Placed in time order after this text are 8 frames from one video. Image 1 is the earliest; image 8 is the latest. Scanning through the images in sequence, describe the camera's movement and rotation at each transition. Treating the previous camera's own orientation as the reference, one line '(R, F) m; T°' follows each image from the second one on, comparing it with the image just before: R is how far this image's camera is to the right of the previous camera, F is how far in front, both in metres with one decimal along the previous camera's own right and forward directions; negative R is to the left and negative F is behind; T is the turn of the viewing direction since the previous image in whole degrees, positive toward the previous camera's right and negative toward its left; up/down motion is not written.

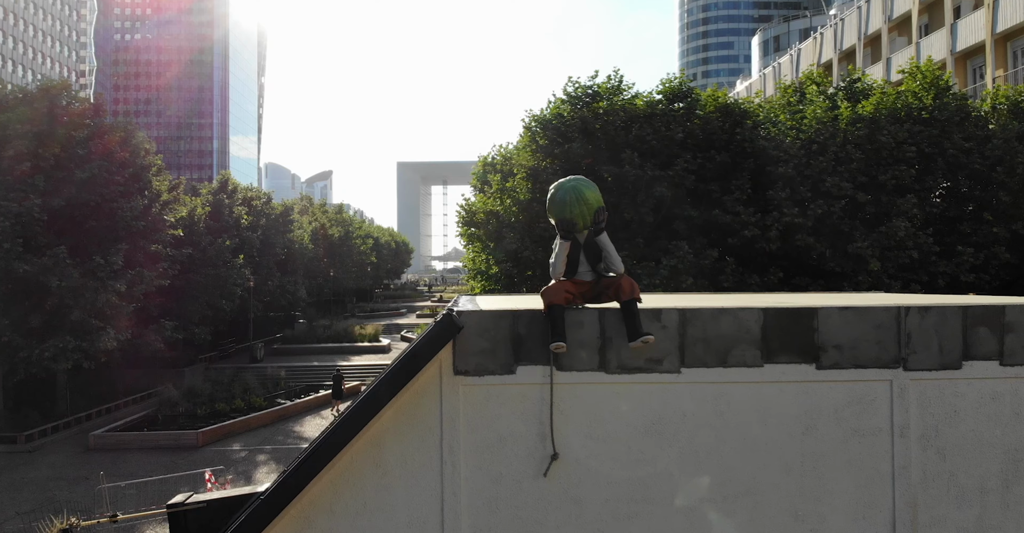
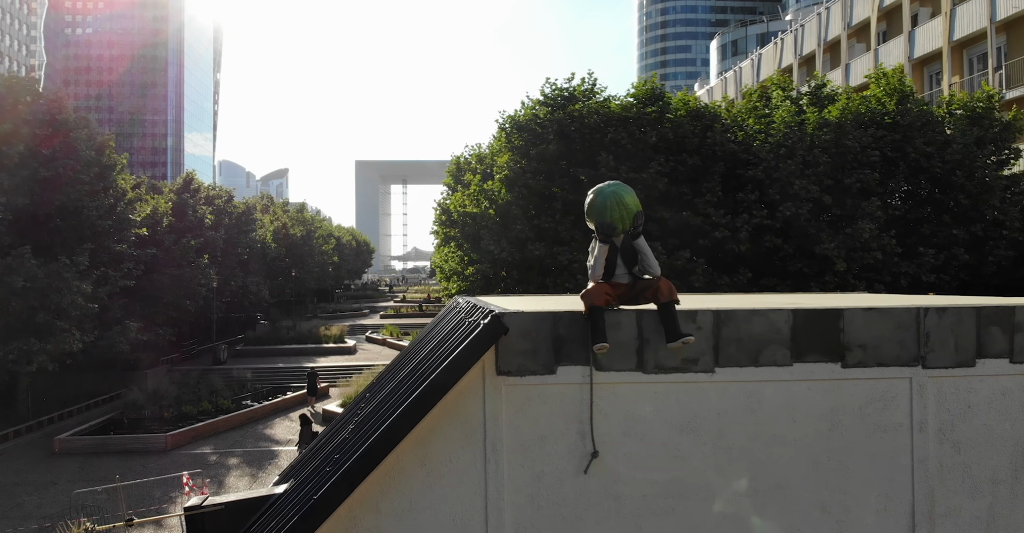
(-0.6, -0.1) m; +3°
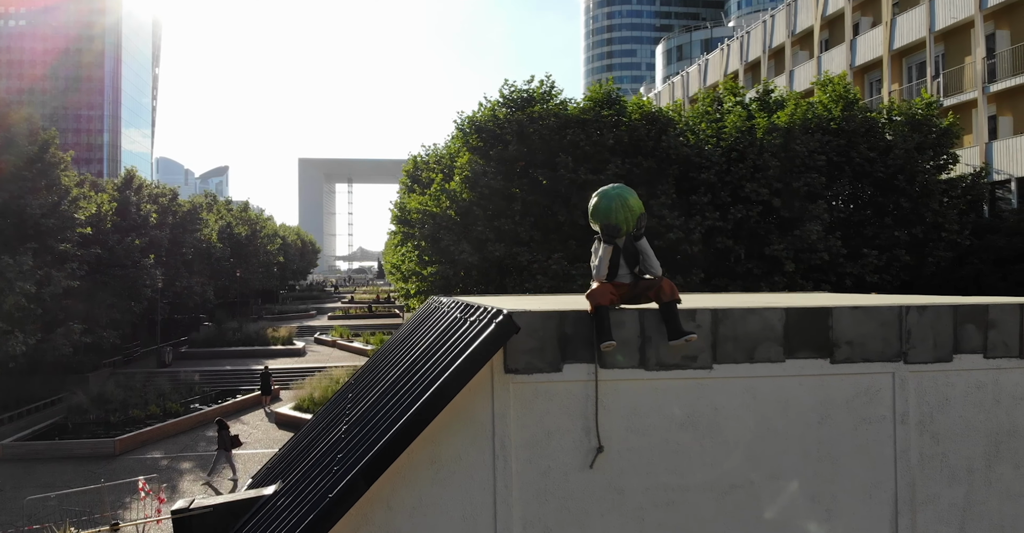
(-0.4, -0.1) m; +4°
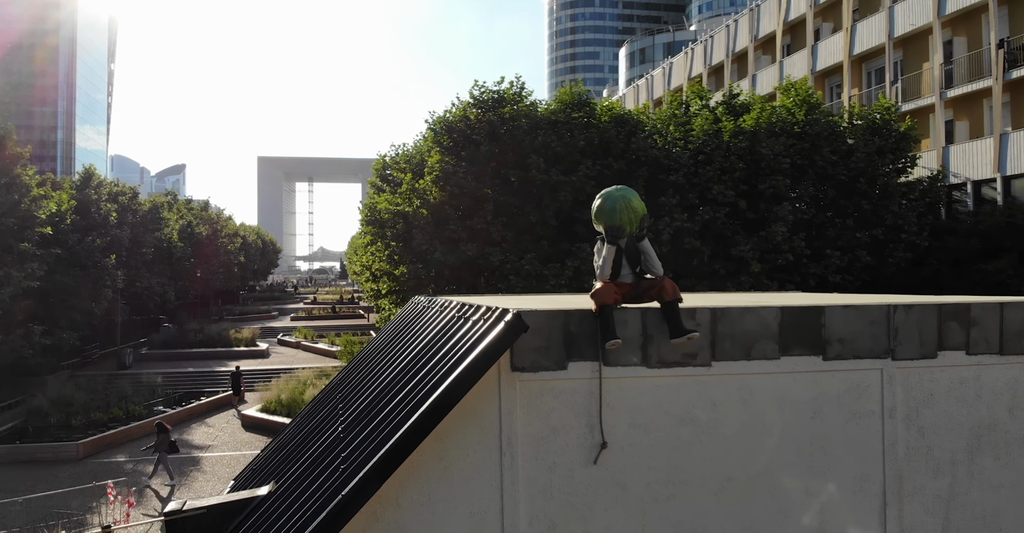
(-0.3, -0.1) m; +3°
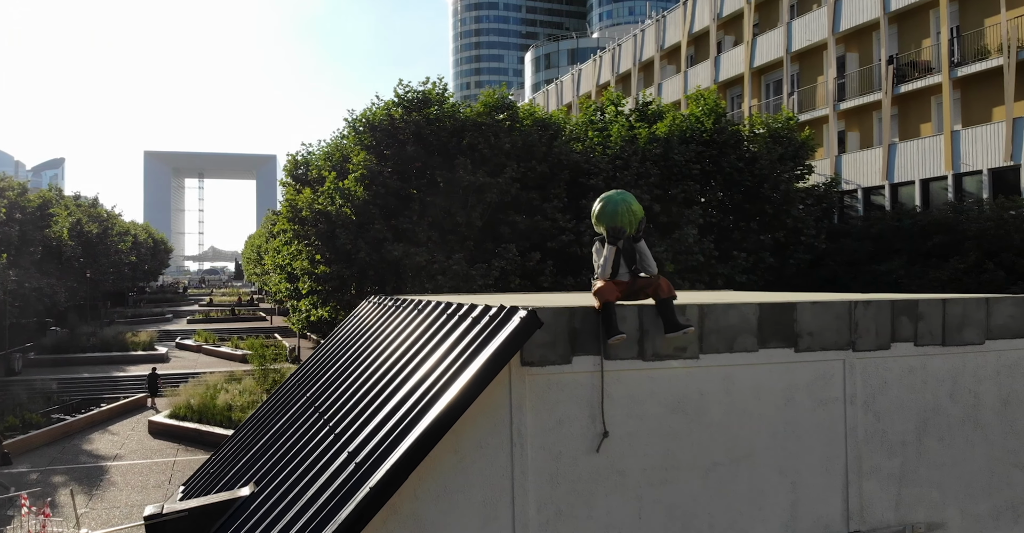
(-0.8, -0.2) m; +7°
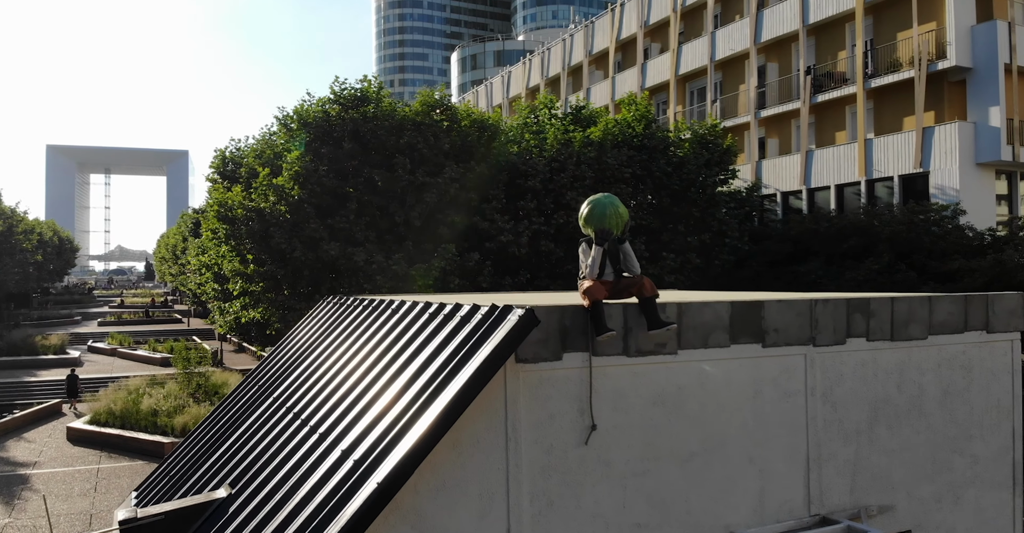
(-0.6, -0.2) m; +6°
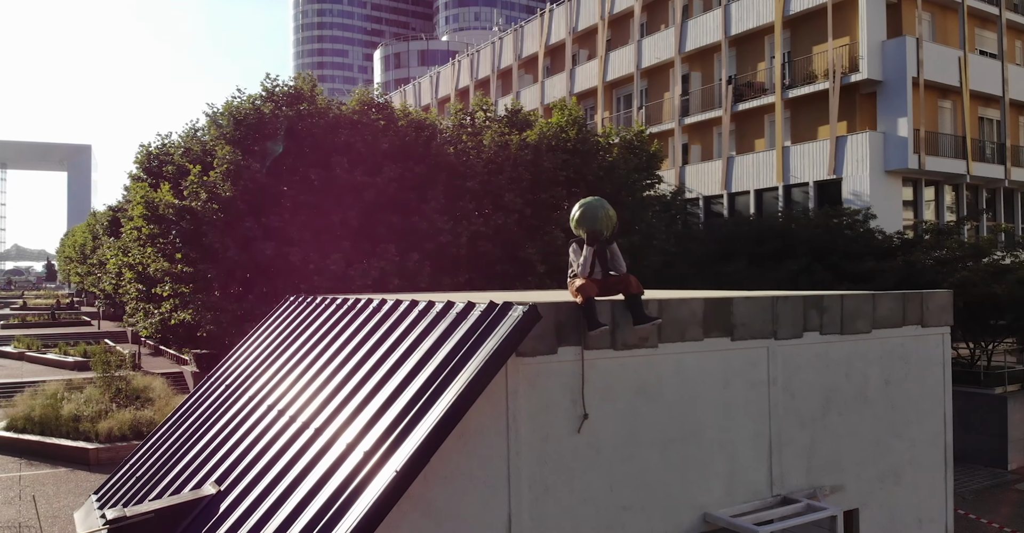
(-0.7, -0.3) m; +6°
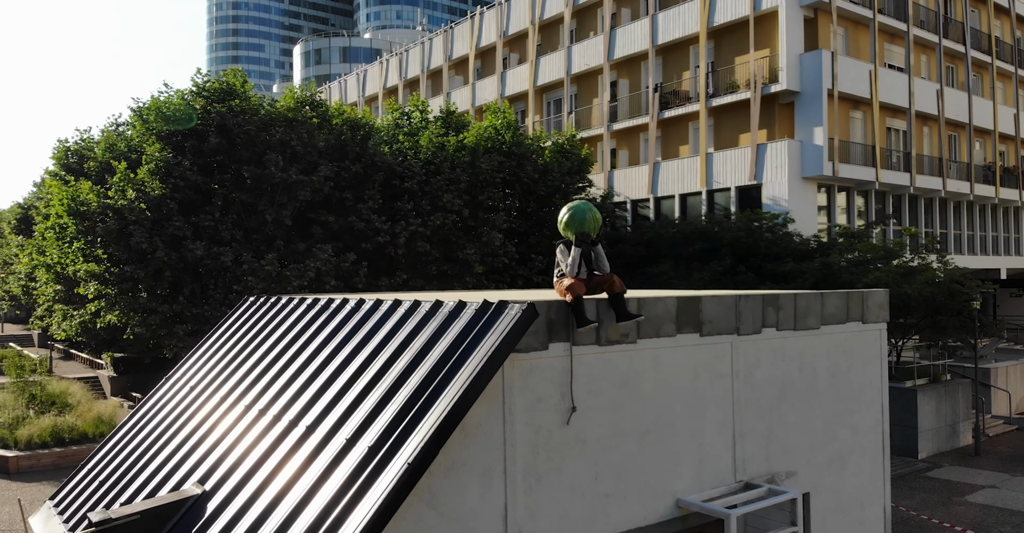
(-0.7, -0.3) m; +6°
